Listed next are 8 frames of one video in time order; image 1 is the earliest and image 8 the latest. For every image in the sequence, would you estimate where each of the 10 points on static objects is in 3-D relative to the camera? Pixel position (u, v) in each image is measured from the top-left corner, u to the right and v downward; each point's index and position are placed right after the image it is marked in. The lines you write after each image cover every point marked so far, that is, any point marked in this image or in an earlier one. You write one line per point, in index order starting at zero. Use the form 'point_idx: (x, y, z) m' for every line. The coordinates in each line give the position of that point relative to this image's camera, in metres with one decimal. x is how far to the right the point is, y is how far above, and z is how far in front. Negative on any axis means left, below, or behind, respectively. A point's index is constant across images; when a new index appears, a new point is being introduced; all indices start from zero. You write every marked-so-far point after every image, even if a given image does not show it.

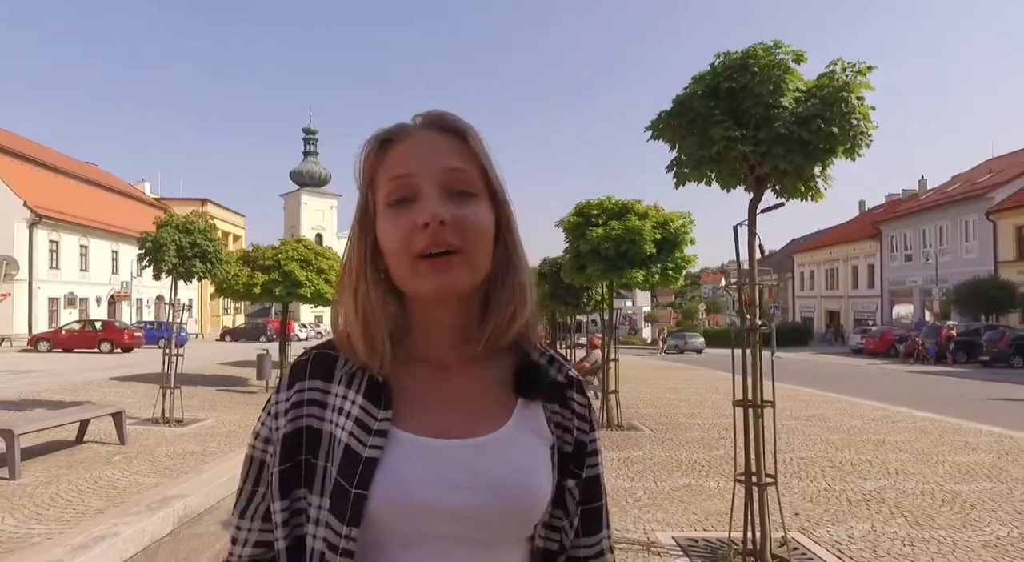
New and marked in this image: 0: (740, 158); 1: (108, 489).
0: (+1.7, +0.9, +4.4) m
1: (-4.2, -2.2, +6.3) m
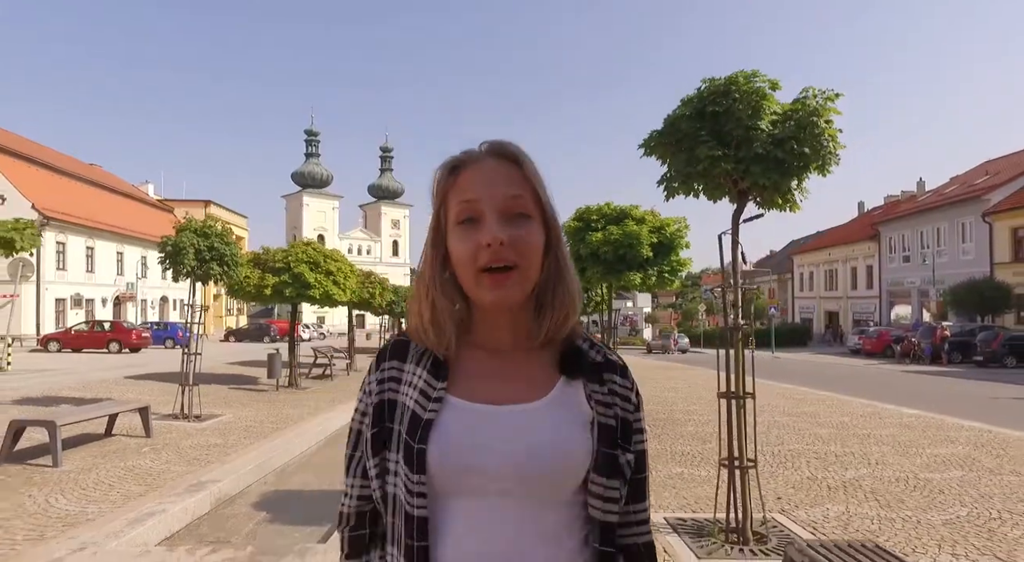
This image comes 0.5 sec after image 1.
0: (+1.7, +0.9, +4.9) m
1: (-4.2, -2.2, +6.8) m
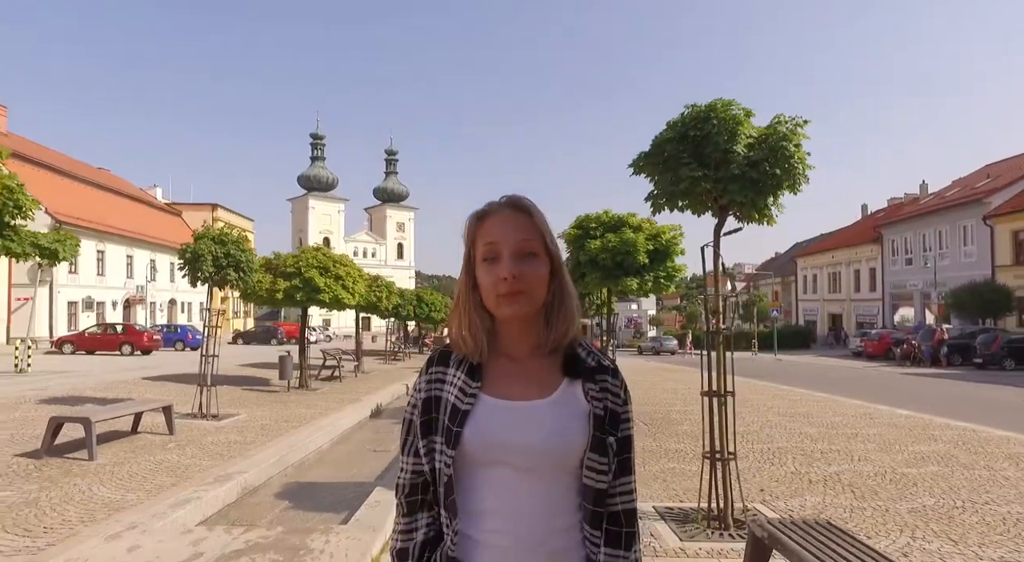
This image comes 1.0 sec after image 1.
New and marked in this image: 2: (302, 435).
0: (+1.7, +0.8, +5.4) m
1: (-4.1, -2.3, +7.3) m
2: (-3.3, -2.4, +9.5) m
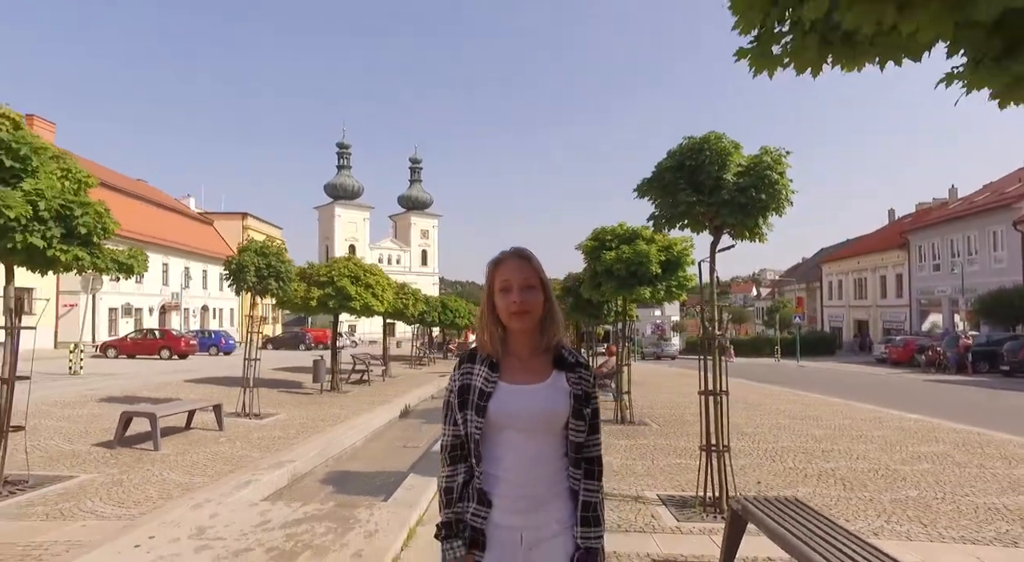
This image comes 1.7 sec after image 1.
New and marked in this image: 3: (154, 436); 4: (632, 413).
0: (+1.9, +0.7, +6.1) m
1: (-3.9, -2.4, +8.2) m
2: (-3.0, -2.6, +10.3) m
3: (-5.1, -2.2, +8.6) m
4: (+2.5, -2.8, +12.6) m
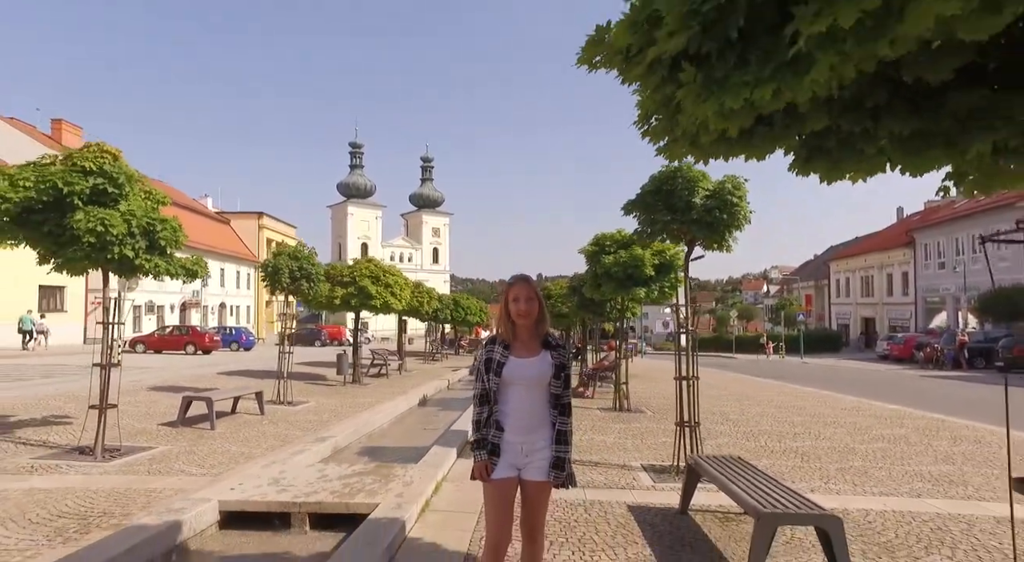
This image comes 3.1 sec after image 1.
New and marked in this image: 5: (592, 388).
0: (+2.0, +0.6, +7.4) m
1: (-3.8, -2.5, +9.6) m
2: (-2.8, -2.6, +11.7) m
3: (-5.0, -2.3, +10.0) m
4: (+2.7, -2.8, +13.8) m
5: (+2.1, -2.8, +15.8) m
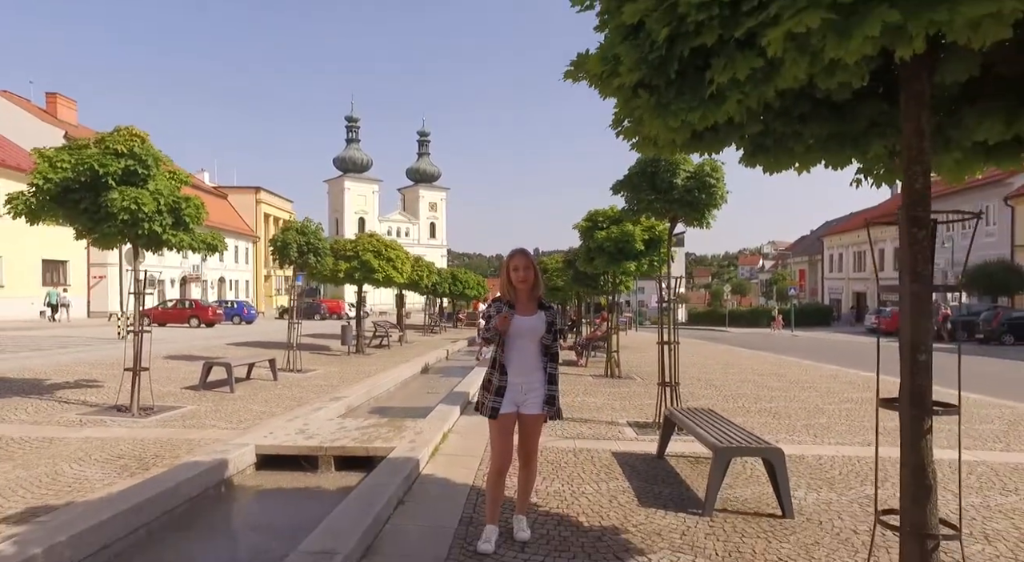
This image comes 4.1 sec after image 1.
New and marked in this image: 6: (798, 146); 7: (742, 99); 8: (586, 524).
0: (+2.0, +1.0, +8.1) m
1: (-3.8, -2.0, +10.4) m
2: (-2.9, -2.1, +12.5) m
3: (-5.0, -1.8, +10.7) m
4: (+2.6, -2.2, +14.7) m
5: (+2.0, -2.1, +16.6) m
6: (+1.7, +0.8, +3.5) m
7: (+0.9, +0.7, +2.3) m
8: (+0.5, -1.8, +4.4) m
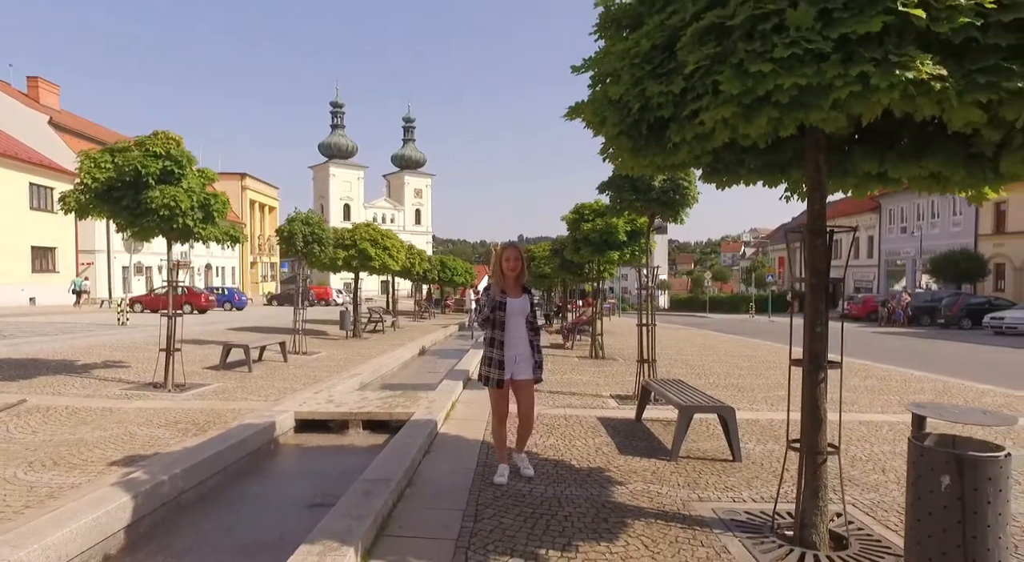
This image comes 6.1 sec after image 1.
0: (+1.9, +1.1, +9.2) m
1: (-3.9, -1.8, +11.4) m
2: (-3.0, -1.8, +13.6) m
3: (-5.2, -1.6, +11.7) m
4: (+2.4, -1.9, +15.9) m
5: (+1.8, -1.7, +17.8) m
6: (+1.7, +0.8, +4.6) m
7: (+1.0, +0.7, +3.4) m
8: (+0.6, -1.7, +5.6) m
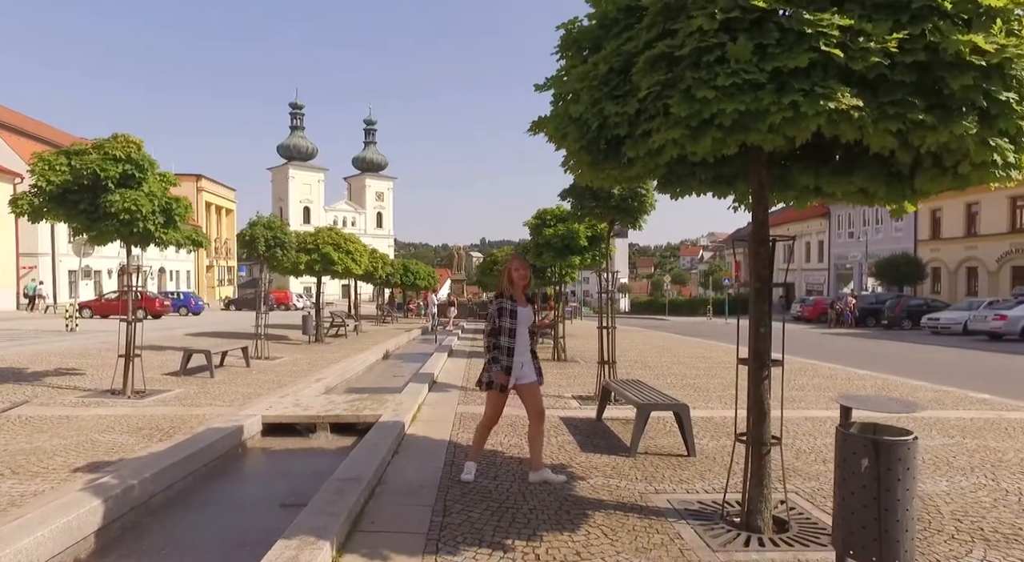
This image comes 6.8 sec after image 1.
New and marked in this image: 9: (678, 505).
0: (+1.4, +1.1, +9.5) m
1: (-4.6, -1.9, +11.4) m
2: (-3.8, -1.9, +13.6) m
3: (-5.8, -1.7, +11.6) m
4: (+1.5, -2.0, +16.2) m
5: (+0.7, -1.8, +18.1) m
6: (+1.5, +0.8, +4.9) m
7: (+0.8, +0.7, +3.7) m
8: (+0.3, -1.8, +5.8) m
9: (+1.3, -1.8, +4.7) m
